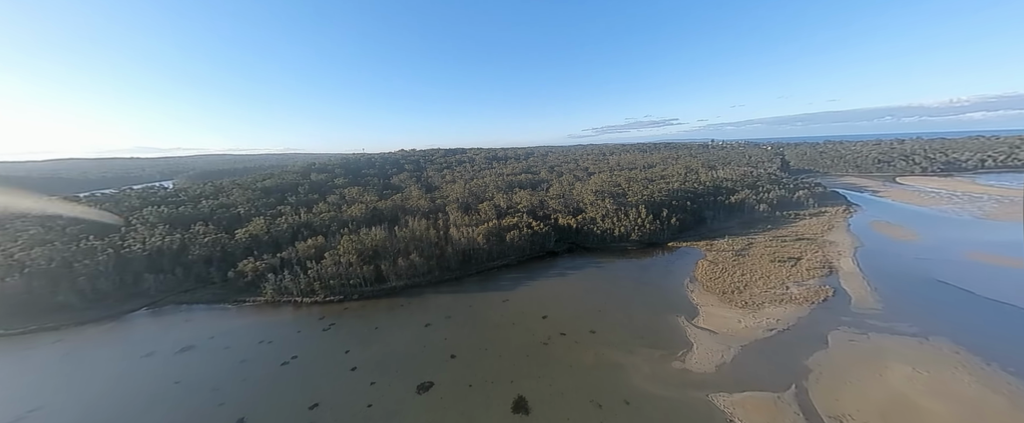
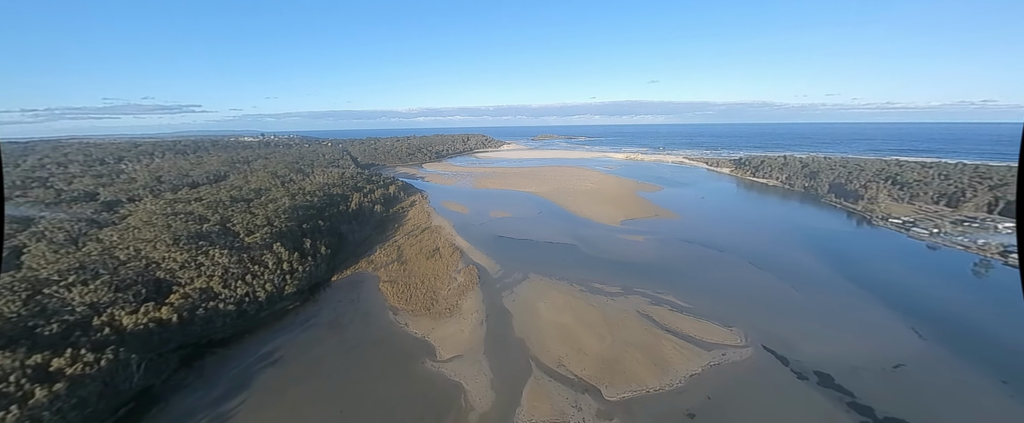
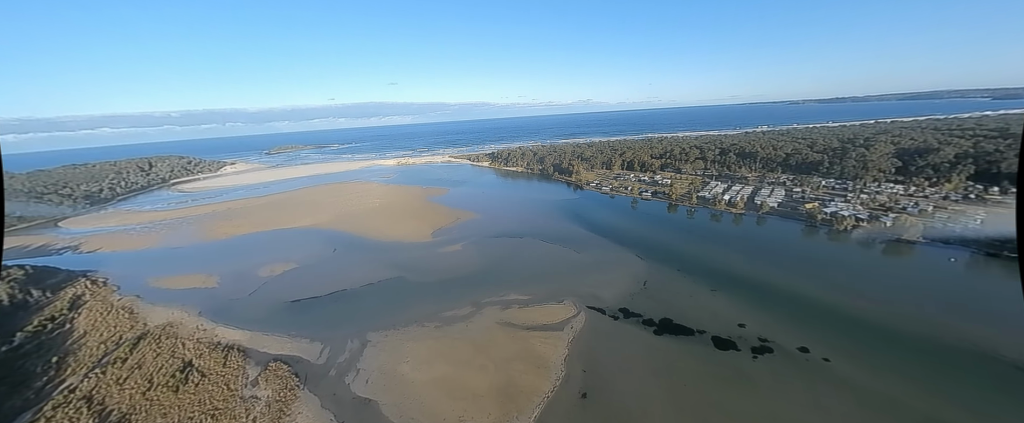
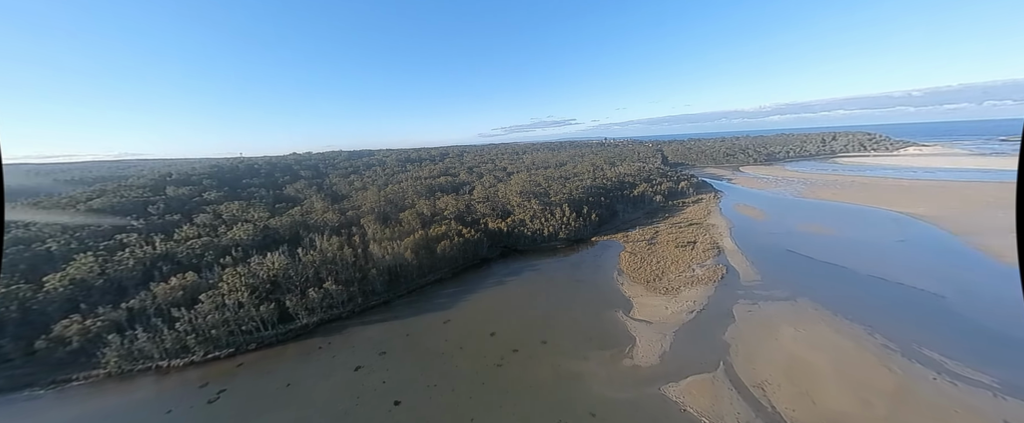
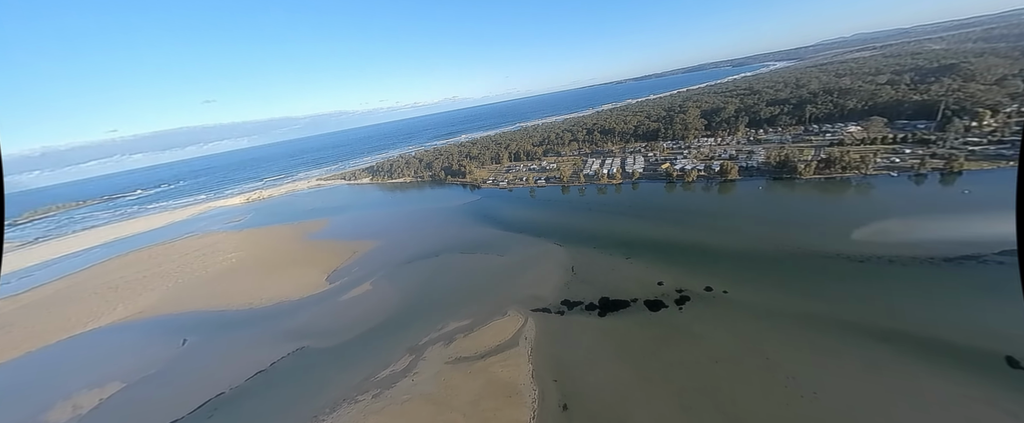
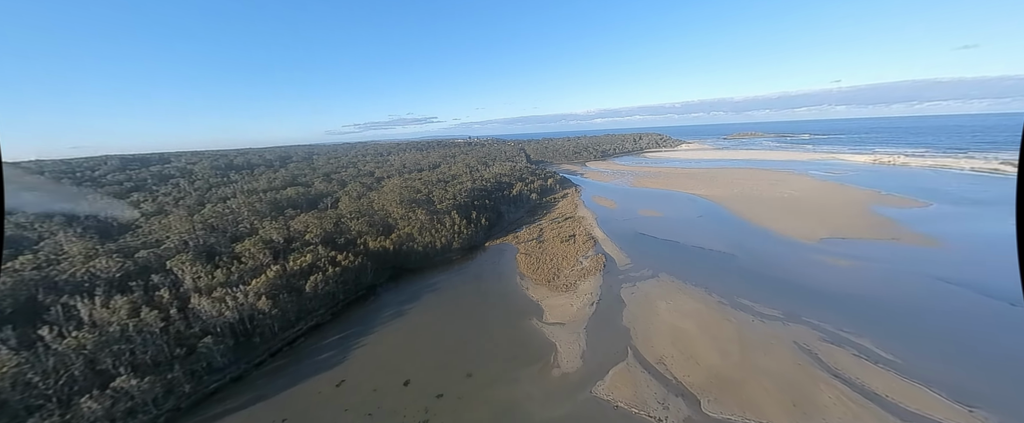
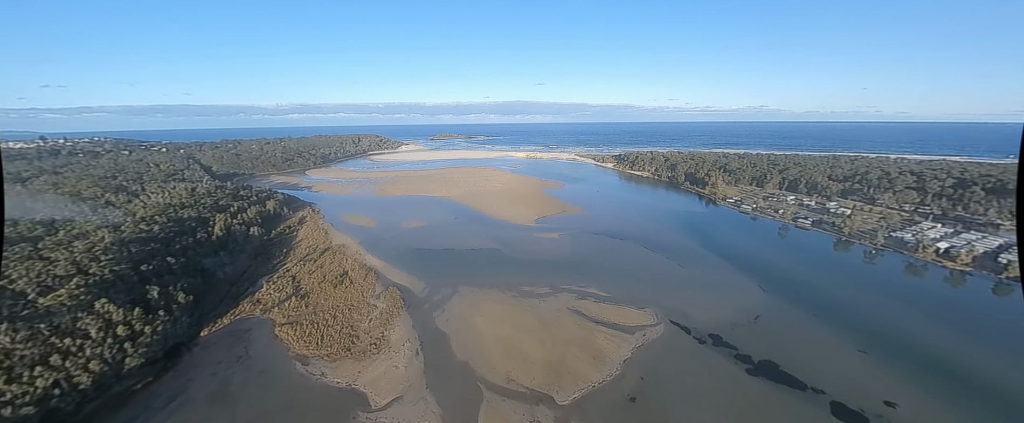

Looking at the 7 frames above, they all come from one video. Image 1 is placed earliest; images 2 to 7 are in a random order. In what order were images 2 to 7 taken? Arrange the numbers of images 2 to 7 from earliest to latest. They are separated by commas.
4, 6, 2, 7, 3, 5
